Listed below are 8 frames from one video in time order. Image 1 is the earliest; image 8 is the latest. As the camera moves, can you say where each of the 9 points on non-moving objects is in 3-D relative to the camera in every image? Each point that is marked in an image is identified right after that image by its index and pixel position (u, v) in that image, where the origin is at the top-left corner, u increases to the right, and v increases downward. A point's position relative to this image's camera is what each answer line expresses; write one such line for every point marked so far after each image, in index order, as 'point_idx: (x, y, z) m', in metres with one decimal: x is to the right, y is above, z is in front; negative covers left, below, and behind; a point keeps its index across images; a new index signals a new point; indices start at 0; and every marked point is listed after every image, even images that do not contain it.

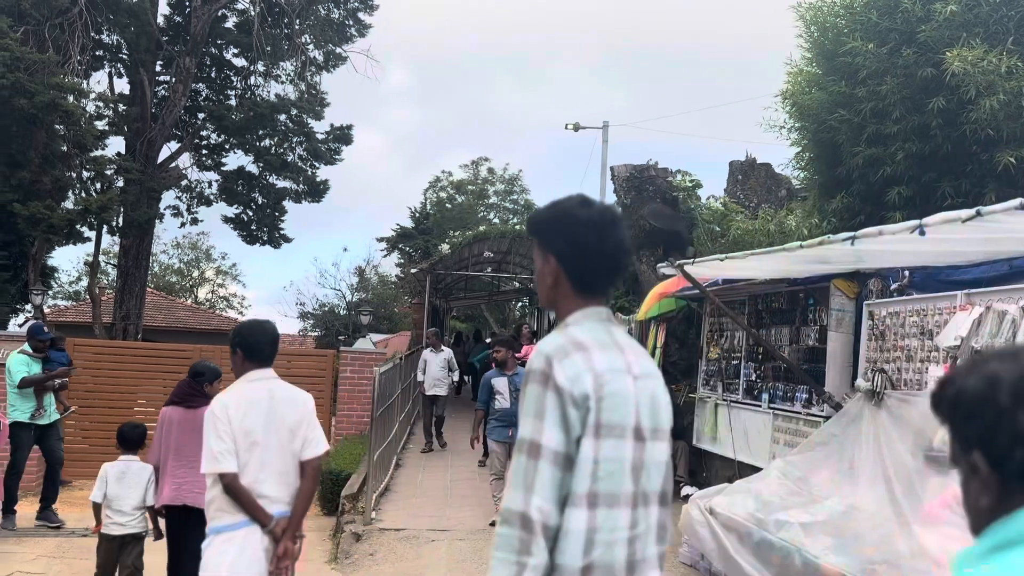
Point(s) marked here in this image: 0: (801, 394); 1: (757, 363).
0: (+2.5, -0.9, +7.5) m
1: (+2.4, -0.7, +8.3) m
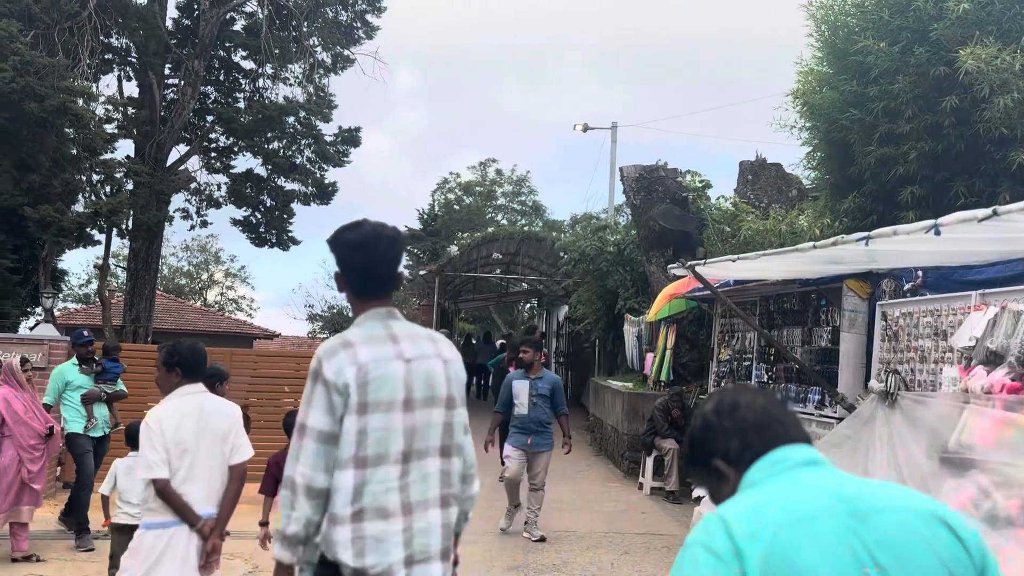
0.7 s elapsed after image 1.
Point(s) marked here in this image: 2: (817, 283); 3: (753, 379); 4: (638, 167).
0: (+2.6, -0.9, +7.4) m
1: (+2.5, -0.7, +8.2) m
2: (+2.6, 0.0, +7.3) m
3: (+2.4, -0.9, +8.5) m
4: (+1.7, +1.7, +11.7) m
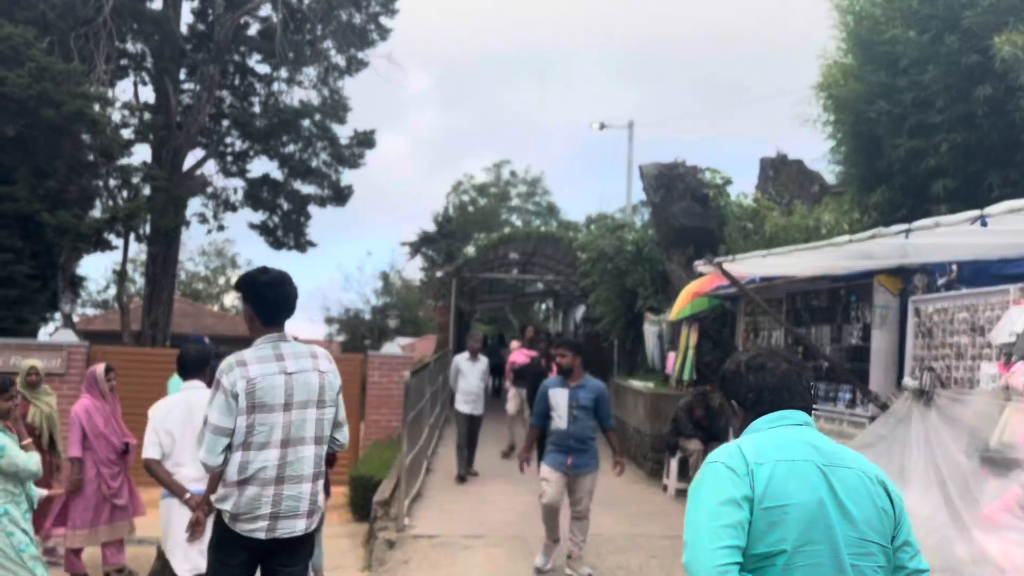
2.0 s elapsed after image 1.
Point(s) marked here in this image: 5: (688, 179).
0: (+2.8, -0.9, +7.2) m
1: (+2.7, -0.7, +8.1) m
2: (+2.8, +0.1, +7.1) m
3: (+2.6, -0.9, +8.3) m
4: (+2.0, +1.7, +11.6) m
5: (+2.4, +1.5, +11.4) m
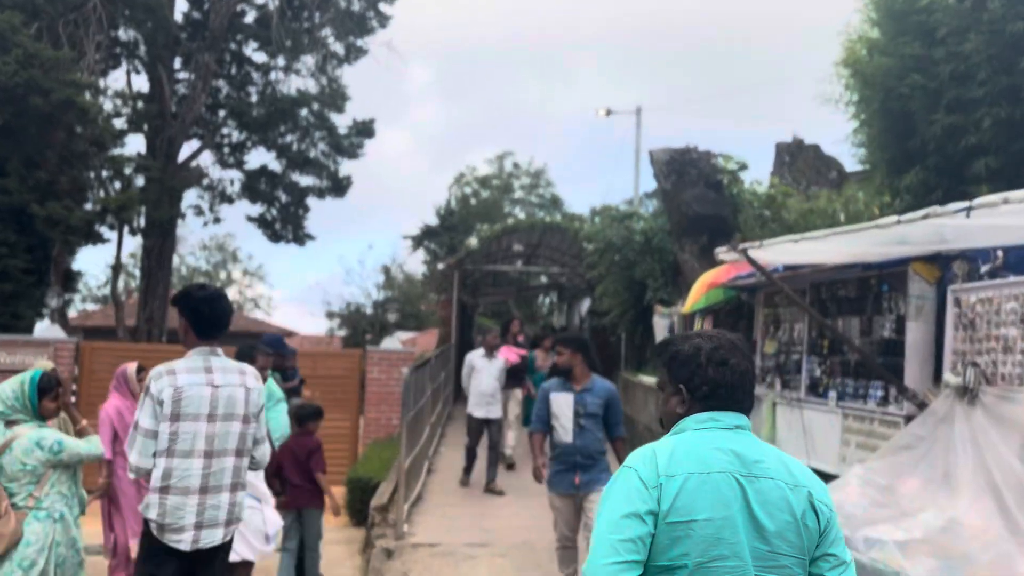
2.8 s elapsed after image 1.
0: (+2.9, -0.8, +6.7) m
1: (+2.8, -0.6, +7.6) m
2: (+2.9, +0.2, +6.6) m
3: (+2.7, -0.8, +7.8) m
4: (+2.0, +1.8, +11.0) m
5: (+2.4, +1.6, +10.8) m
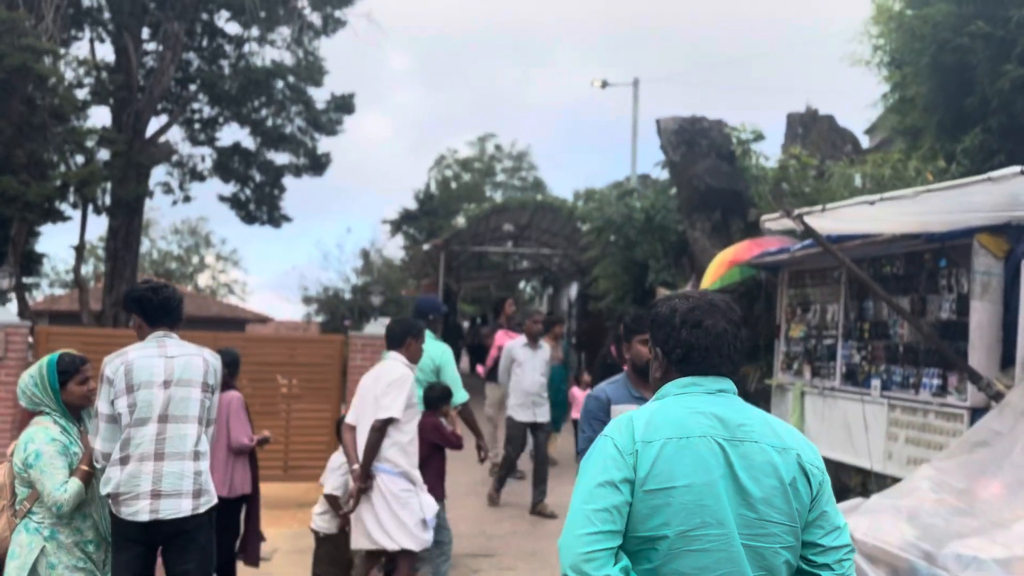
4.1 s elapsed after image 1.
0: (+2.9, -0.6, +6.0) m
1: (+2.8, -0.4, +6.8) m
2: (+2.9, +0.3, +5.8) m
3: (+2.7, -0.6, +7.1) m
4: (+2.0, +2.0, +10.2) m
5: (+2.4, +1.8, +10.0) m
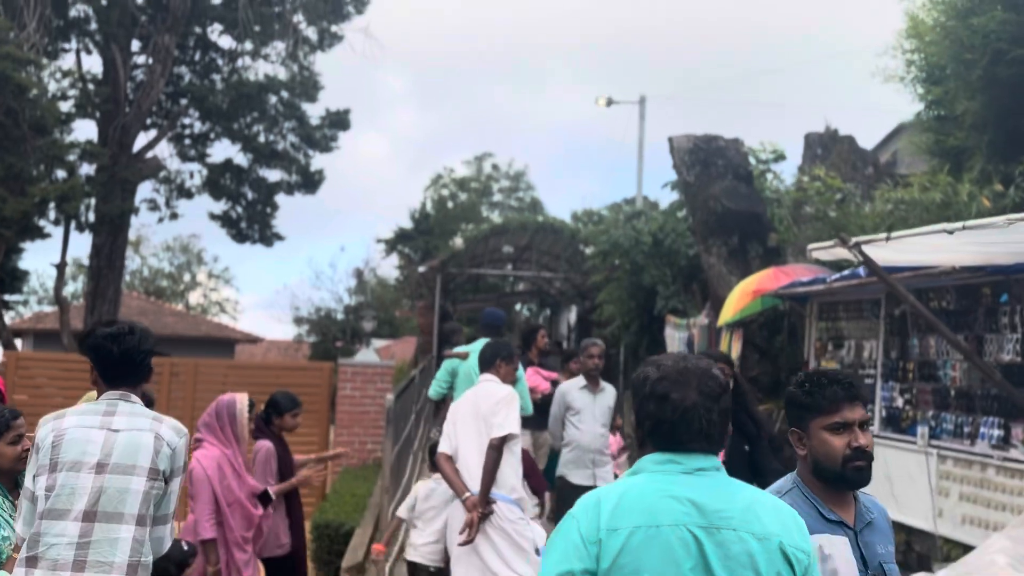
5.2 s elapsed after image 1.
0: (+3.0, -0.9, +5.3) m
1: (+2.8, -0.7, +6.1) m
2: (+3.0, +0.1, +5.2) m
3: (+2.7, -0.9, +6.4) m
4: (+2.0, +1.7, +9.6) m
5: (+2.4, +1.5, +9.4) m
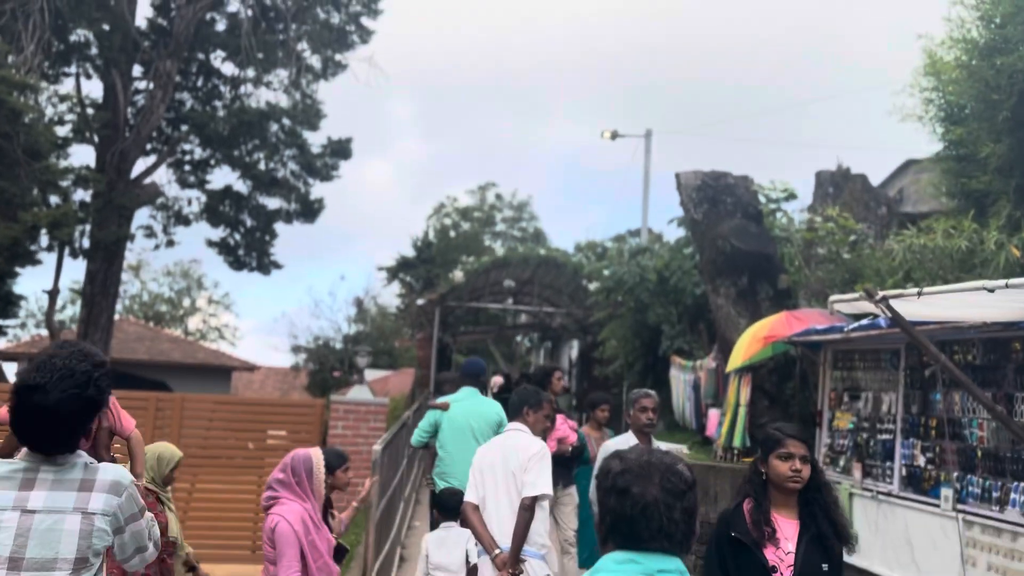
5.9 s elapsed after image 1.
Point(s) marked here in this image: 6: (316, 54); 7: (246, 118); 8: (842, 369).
0: (+3.0, -1.2, +4.9) m
1: (+2.8, -1.0, +5.8) m
2: (+3.0, -0.2, +4.8) m
3: (+2.7, -1.2, +6.0) m
4: (+2.0, +1.3, +9.3) m
5: (+2.4, +1.0, +9.1) m
6: (-4.4, +5.3, +18.9) m
7: (-5.6, +3.5, +17.7) m
8: (+2.7, -0.7, +6.8) m
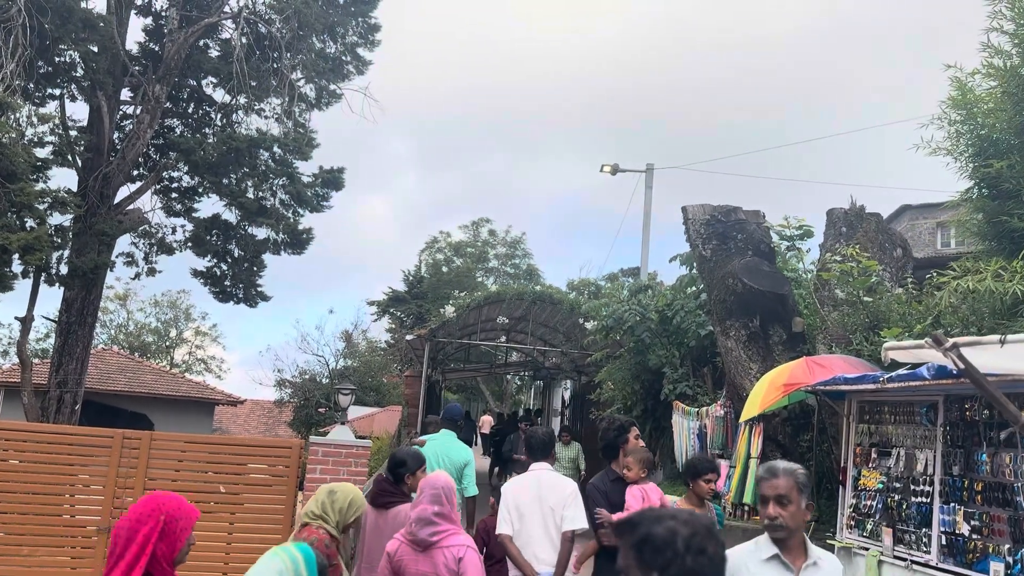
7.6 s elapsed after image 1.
0: (+2.9, -1.5, +4.3) m
1: (+2.8, -1.3, +5.1) m
2: (+2.9, -0.5, +4.2) m
3: (+2.7, -1.5, +5.4) m
4: (+2.0, +0.8, +8.8) m
5: (+2.4, +0.6, +8.6) m
6: (-4.4, +4.5, +18.4) m
7: (-5.6, +2.9, +17.2) m
8: (+2.6, -1.0, +6.2) m
